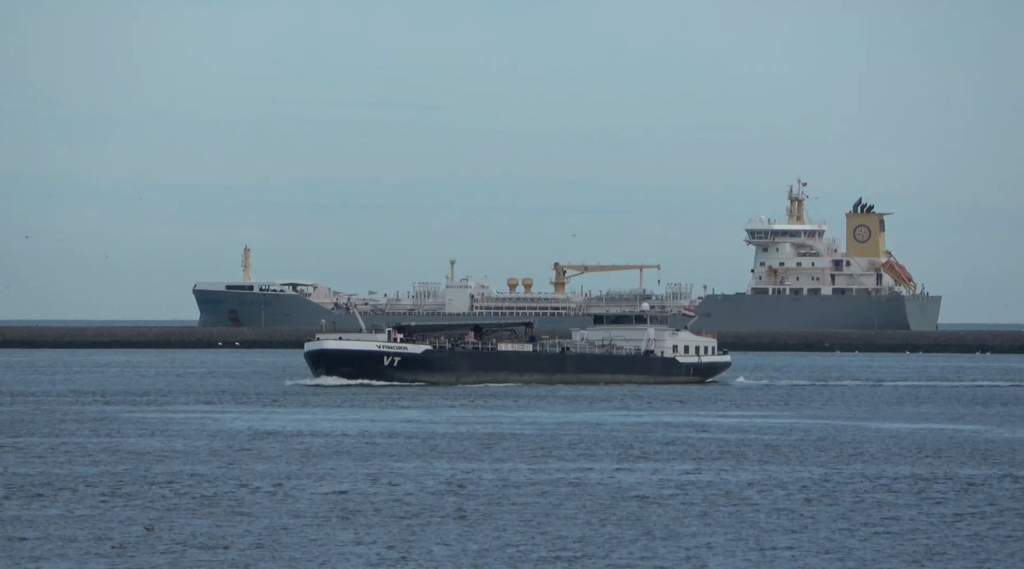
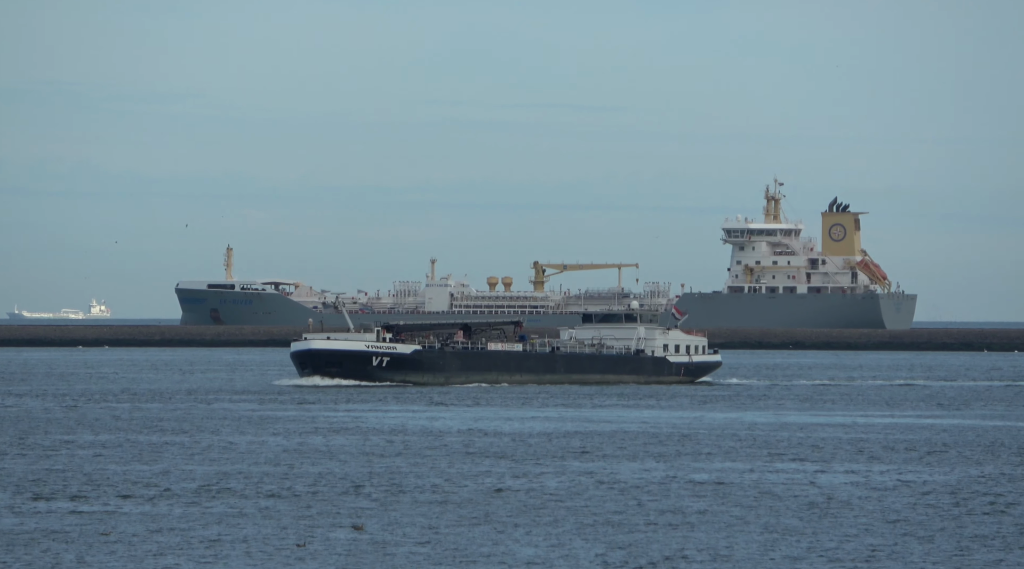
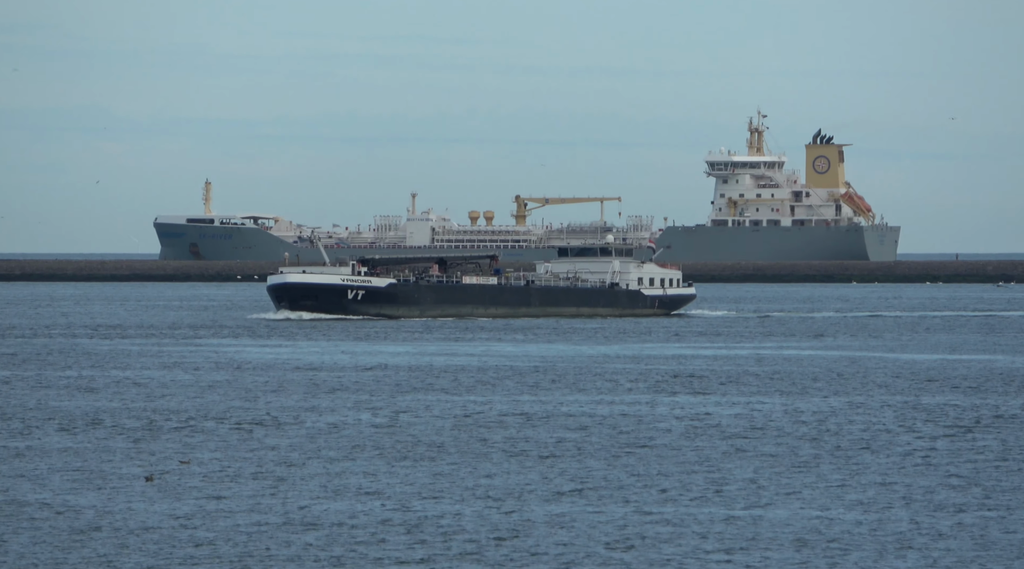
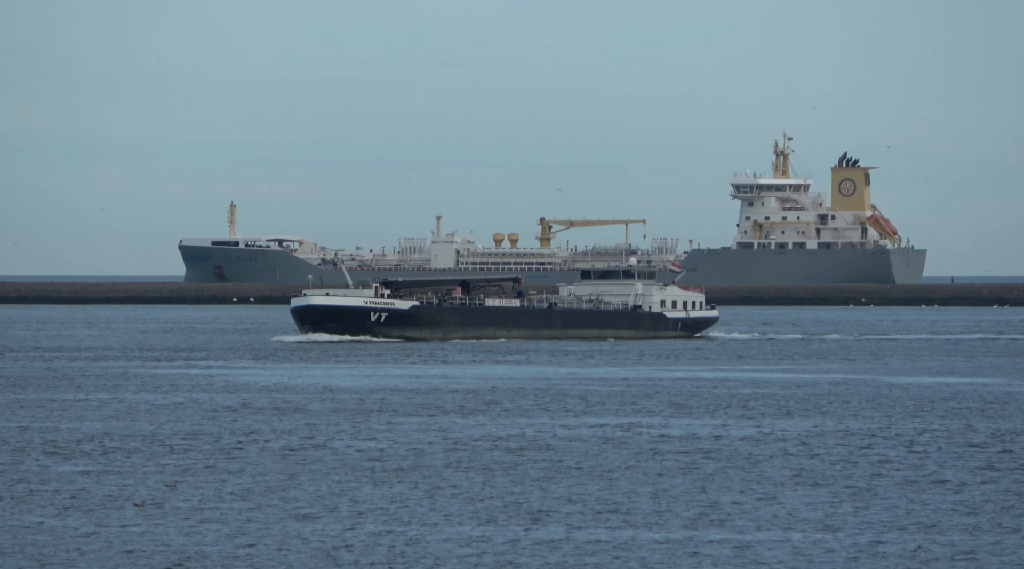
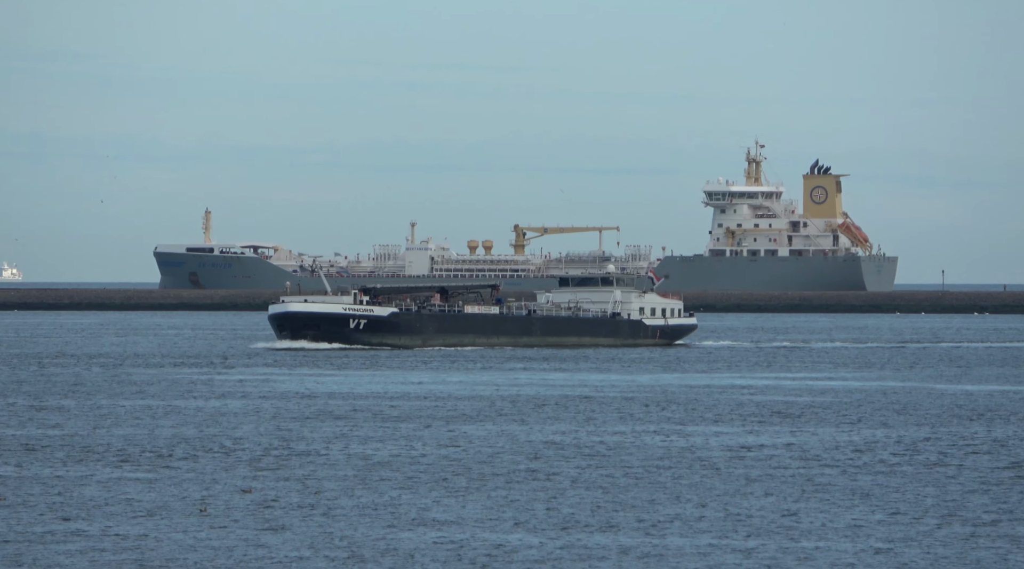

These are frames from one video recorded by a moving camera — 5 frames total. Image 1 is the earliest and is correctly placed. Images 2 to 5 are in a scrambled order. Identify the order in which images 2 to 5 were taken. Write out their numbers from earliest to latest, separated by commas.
4, 3, 5, 2
